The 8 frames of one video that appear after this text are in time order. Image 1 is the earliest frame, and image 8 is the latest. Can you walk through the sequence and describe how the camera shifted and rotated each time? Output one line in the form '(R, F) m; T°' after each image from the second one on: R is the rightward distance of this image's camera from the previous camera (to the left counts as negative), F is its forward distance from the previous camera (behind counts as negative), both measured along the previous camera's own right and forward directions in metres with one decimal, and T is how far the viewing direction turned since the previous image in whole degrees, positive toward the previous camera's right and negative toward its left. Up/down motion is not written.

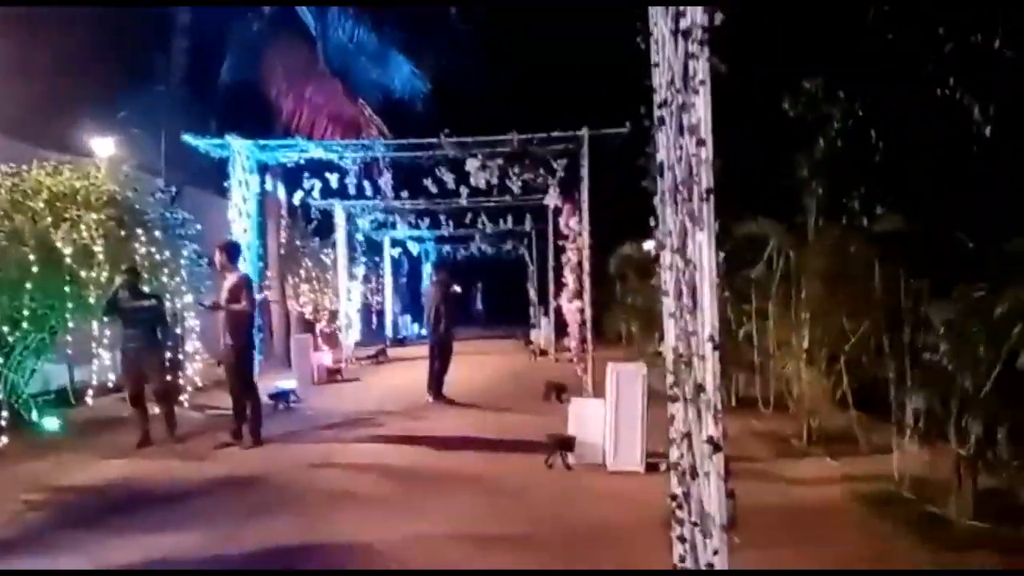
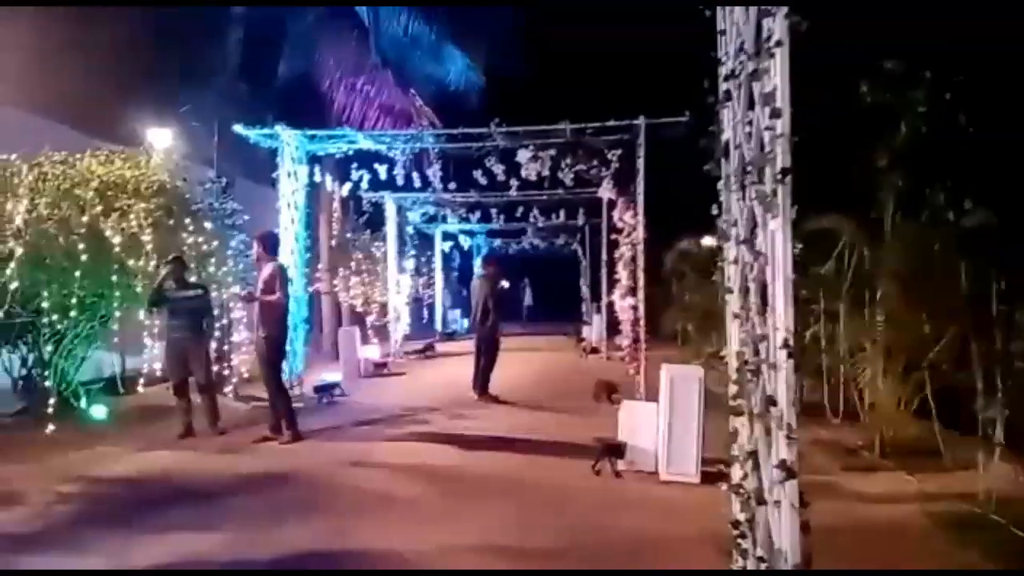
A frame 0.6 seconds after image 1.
(0.0, +0.2) m; -3°
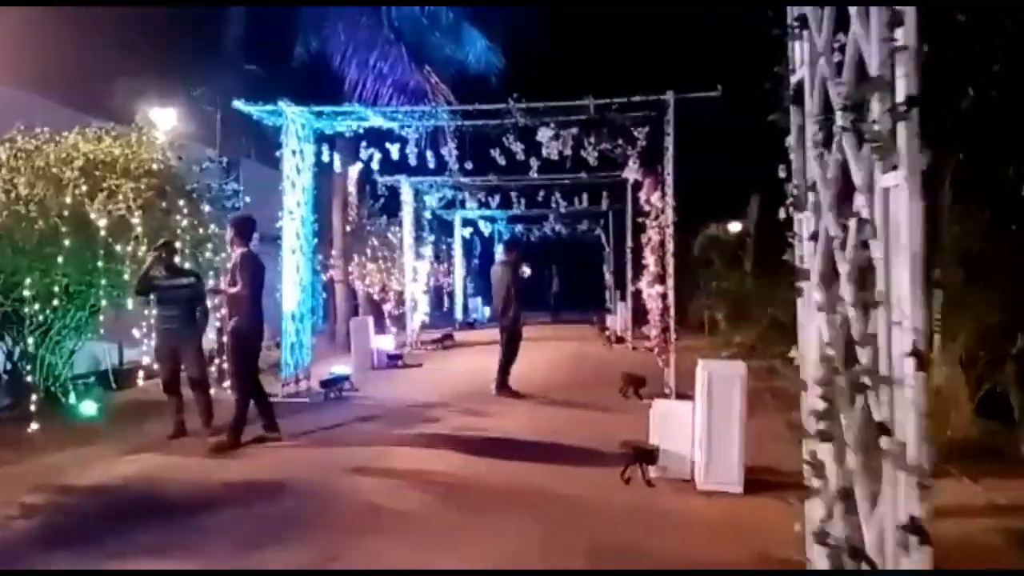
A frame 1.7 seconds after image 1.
(0.0, +0.5) m; -1°
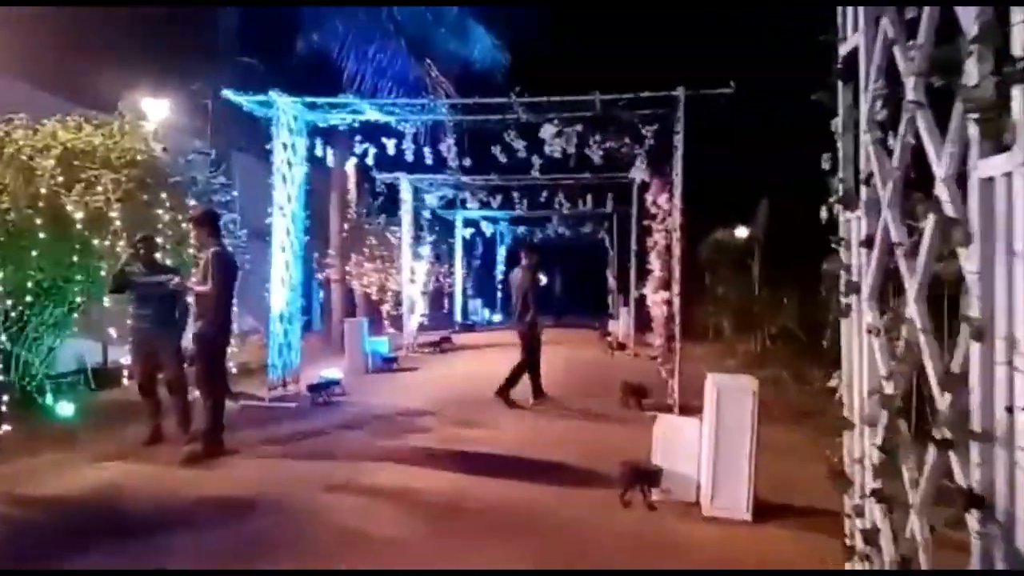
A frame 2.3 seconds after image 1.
(0.0, +0.3) m; 0°
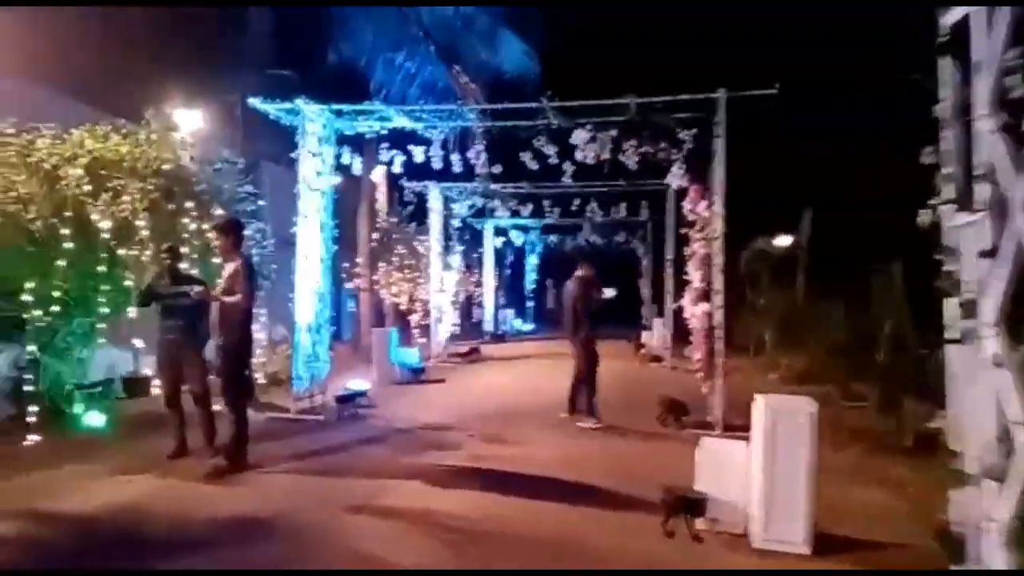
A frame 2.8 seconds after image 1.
(0.0, +0.2) m; -2°
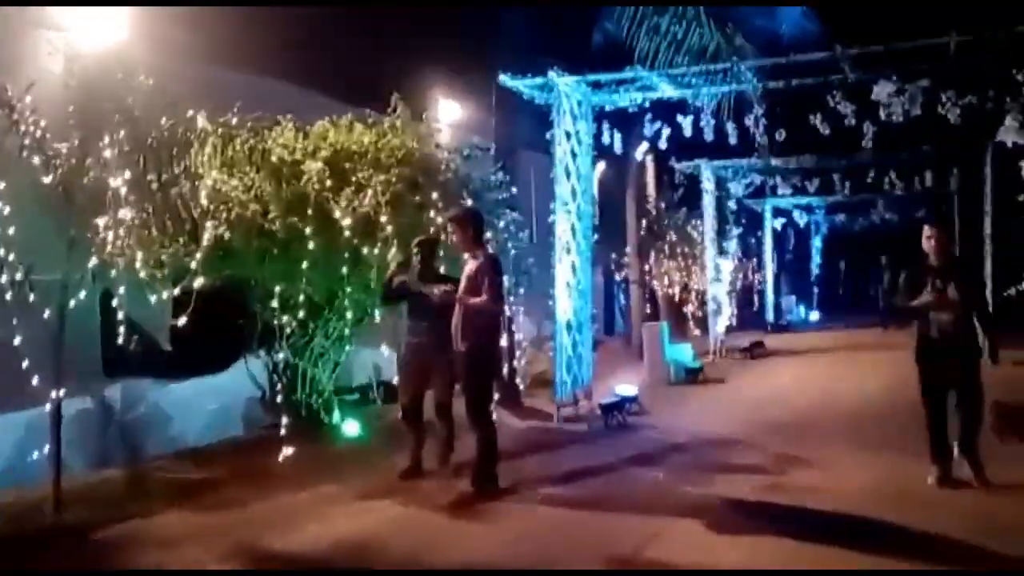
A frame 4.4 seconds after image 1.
(-0.1, +0.8) m; -17°
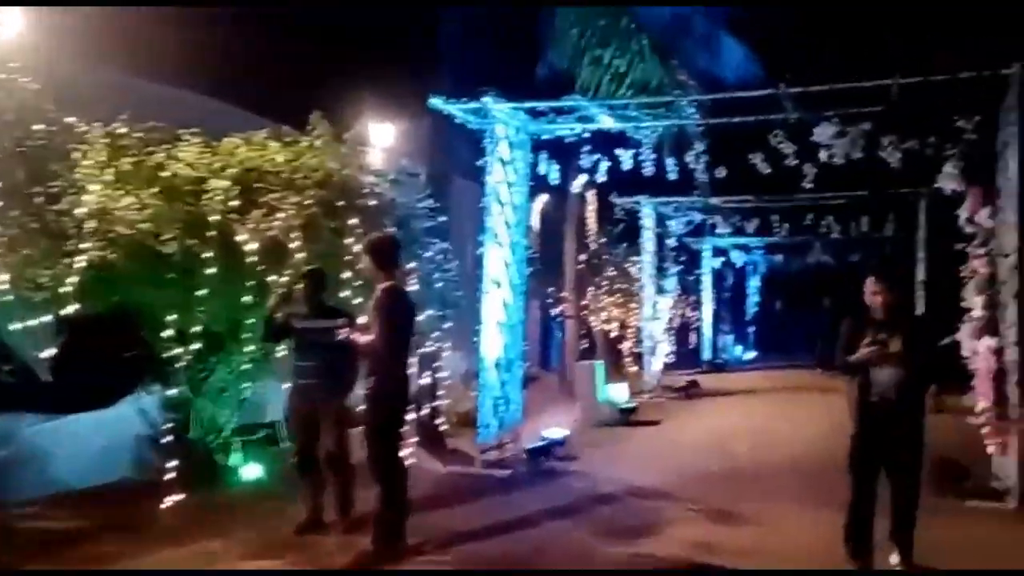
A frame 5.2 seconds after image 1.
(+0.1, +0.3) m; +4°
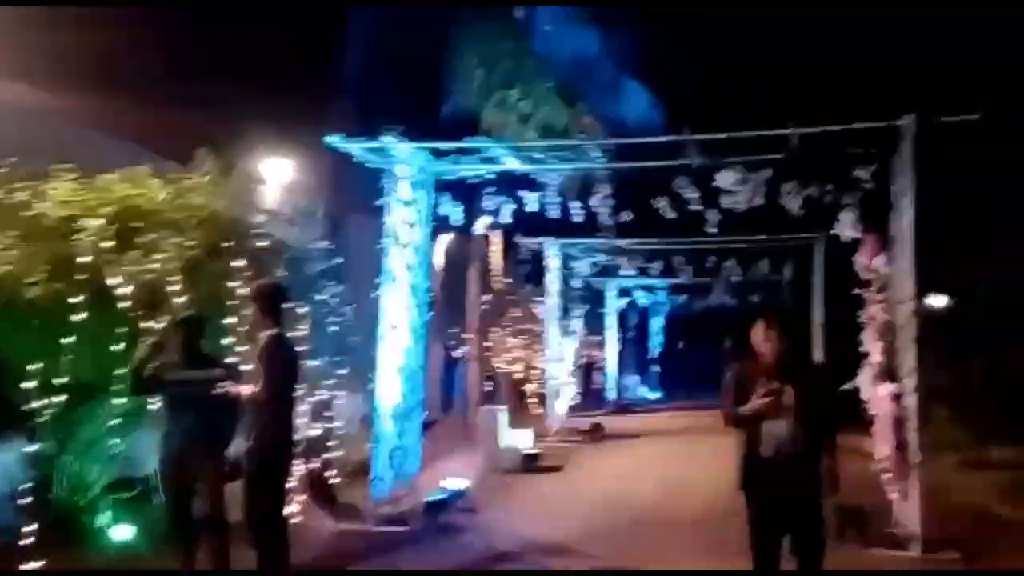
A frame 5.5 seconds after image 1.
(0.0, +0.2) m; +6°
